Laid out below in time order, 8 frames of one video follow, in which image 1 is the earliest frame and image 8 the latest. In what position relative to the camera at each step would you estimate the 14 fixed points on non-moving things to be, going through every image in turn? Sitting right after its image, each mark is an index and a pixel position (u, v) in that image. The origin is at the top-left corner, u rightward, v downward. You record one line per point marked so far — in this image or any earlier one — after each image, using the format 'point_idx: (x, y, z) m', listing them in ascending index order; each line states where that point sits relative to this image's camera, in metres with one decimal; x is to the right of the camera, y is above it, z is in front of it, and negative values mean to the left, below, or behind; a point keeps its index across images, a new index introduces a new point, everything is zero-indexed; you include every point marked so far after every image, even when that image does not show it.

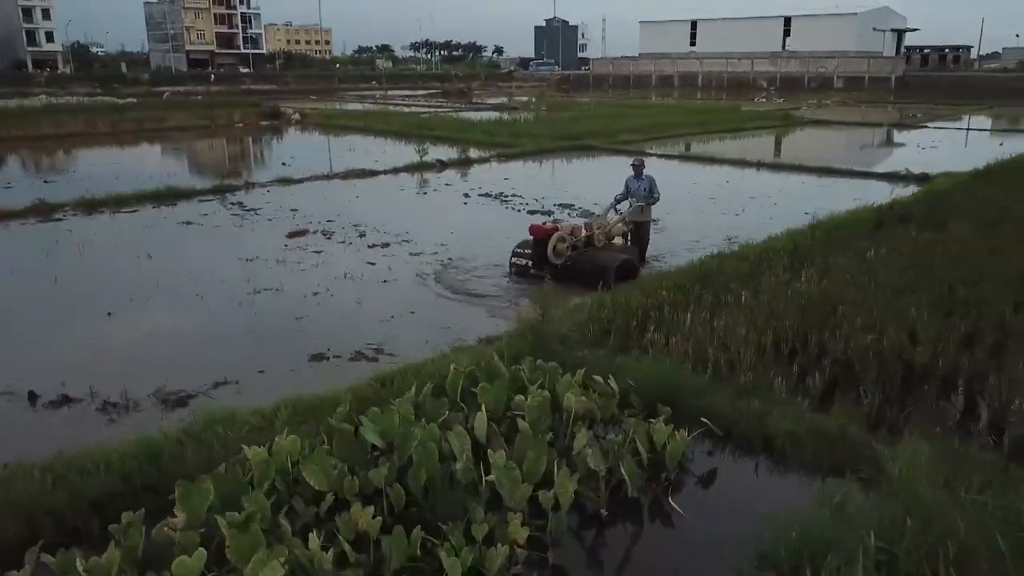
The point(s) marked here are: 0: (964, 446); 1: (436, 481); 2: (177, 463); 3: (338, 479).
0: (+2.2, -0.8, +4.0) m
1: (-0.3, -0.8, +3.5) m
2: (-1.6, -0.8, +3.8) m
3: (-0.7, -0.8, +3.5) m
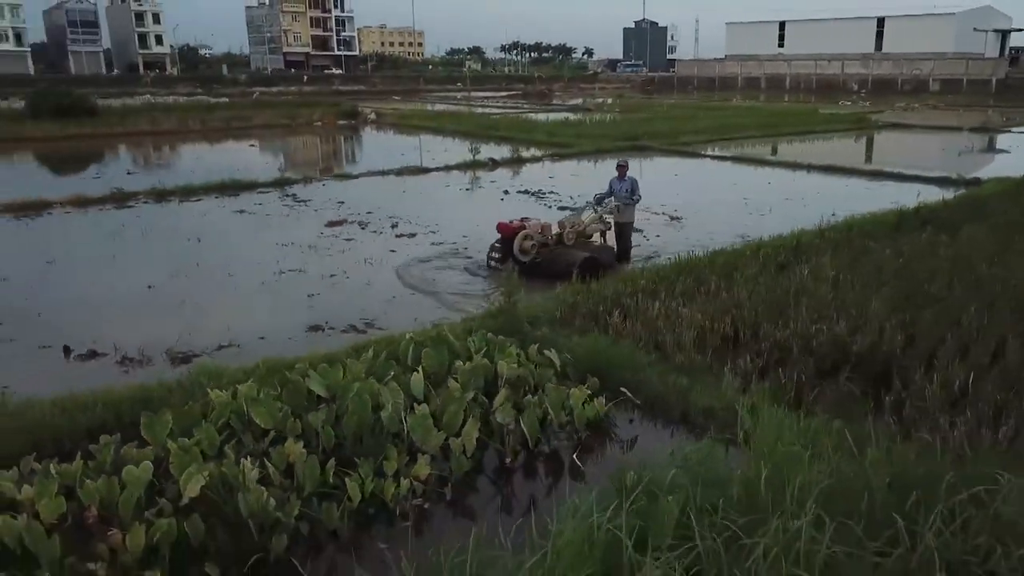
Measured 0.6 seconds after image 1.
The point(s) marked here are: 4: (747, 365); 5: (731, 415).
0: (+1.8, -0.7, +4.3) m
1: (-0.7, -0.7, +4.1) m
2: (-1.9, -0.6, +4.5) m
3: (-1.2, -0.7, +4.1) m
4: (+1.5, -0.5, +5.1) m
5: (+1.2, -0.7, +4.5) m
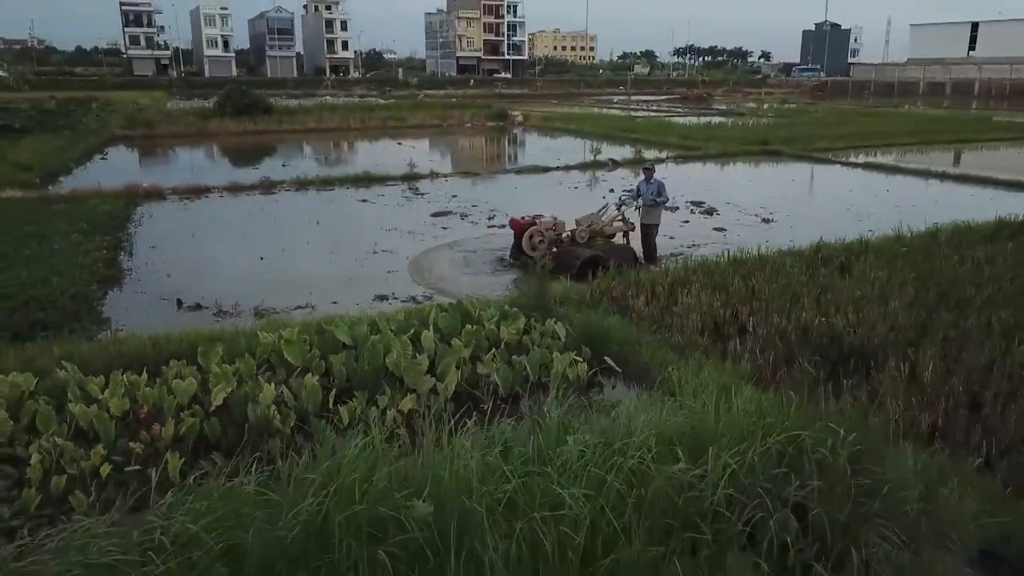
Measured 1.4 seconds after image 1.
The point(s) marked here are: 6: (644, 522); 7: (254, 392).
0: (+1.7, -0.6, +4.7) m
1: (-0.9, -0.5, +4.9) m
2: (-1.9, -0.3, +5.6) m
3: (-1.3, -0.4, +5.0) m
4: (+1.5, -0.4, +5.5) m
5: (+1.1, -0.6, +4.9) m
6: (+0.4, -0.8, +2.8) m
7: (-1.4, -0.6, +4.5) m
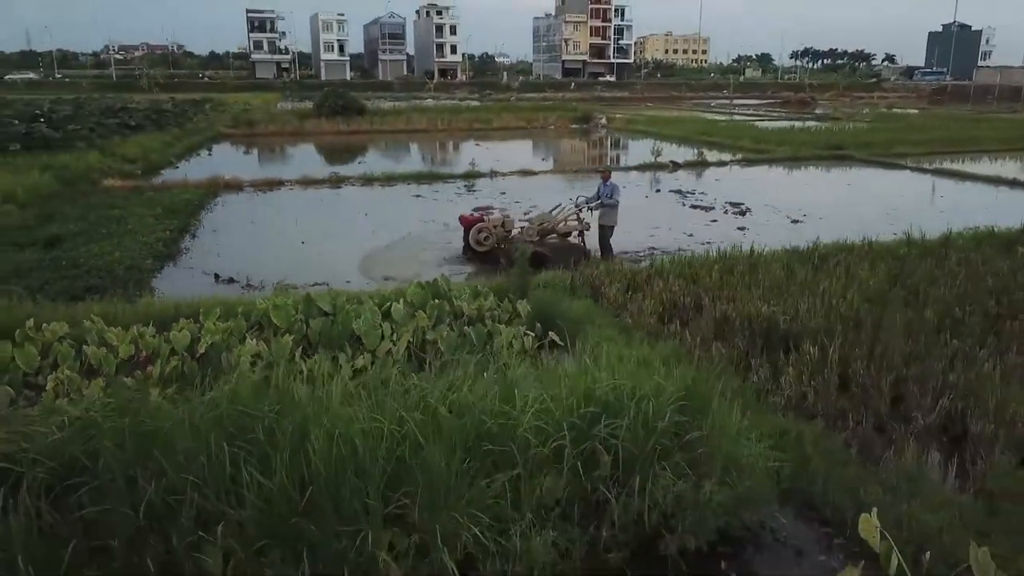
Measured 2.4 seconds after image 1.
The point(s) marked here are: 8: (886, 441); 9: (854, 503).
0: (+1.3, -0.5, +5.1) m
1: (-1.2, -0.3, +5.7) m
2: (-2.2, -0.1, +6.5) m
3: (-1.6, -0.2, +5.9) m
4: (+1.2, -0.3, +5.9) m
5: (+0.8, -0.5, +5.5) m
6: (-0.2, -0.6, +3.4) m
7: (-1.8, -0.4, +5.3) m
8: (+2.0, -0.8, +4.4) m
9: (+1.5, -1.0, +3.7) m
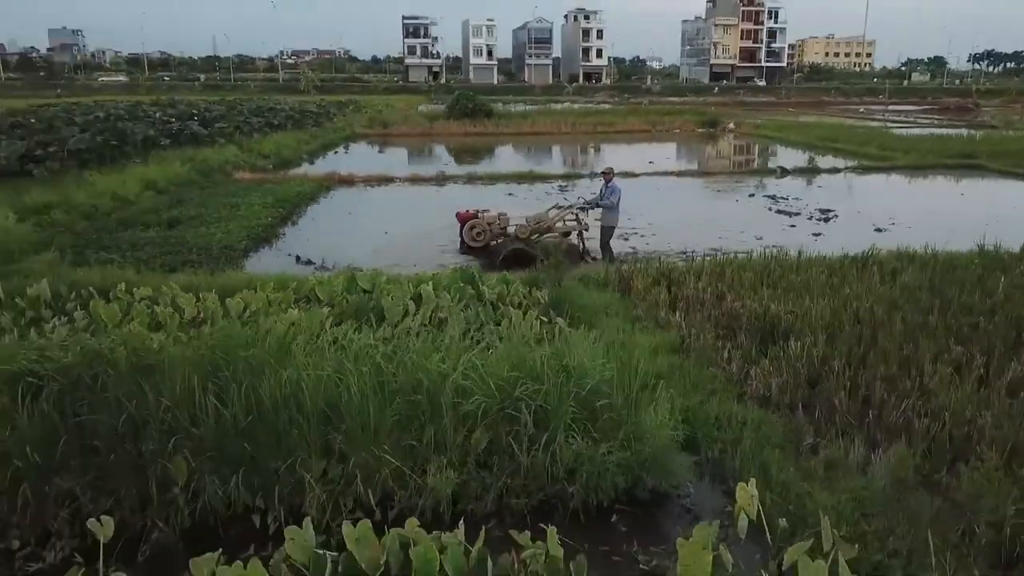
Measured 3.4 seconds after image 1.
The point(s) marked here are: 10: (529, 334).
0: (+1.2, -0.5, +5.4) m
1: (-1.1, -0.1, +6.4) m
2: (-1.9, +0.1, +7.3) m
3: (-1.5, -0.1, +6.6) m
4: (+1.3, -0.3, +6.2) m
5: (+0.8, -0.4, +5.8) m
6: (-0.6, -0.5, +4.0) m
7: (-1.8, -0.2, +6.2) m
8: (+1.8, -0.8, +4.6) m
9: (+1.2, -0.9, +3.9) m
10: (+0.1, -0.3, +5.4) m
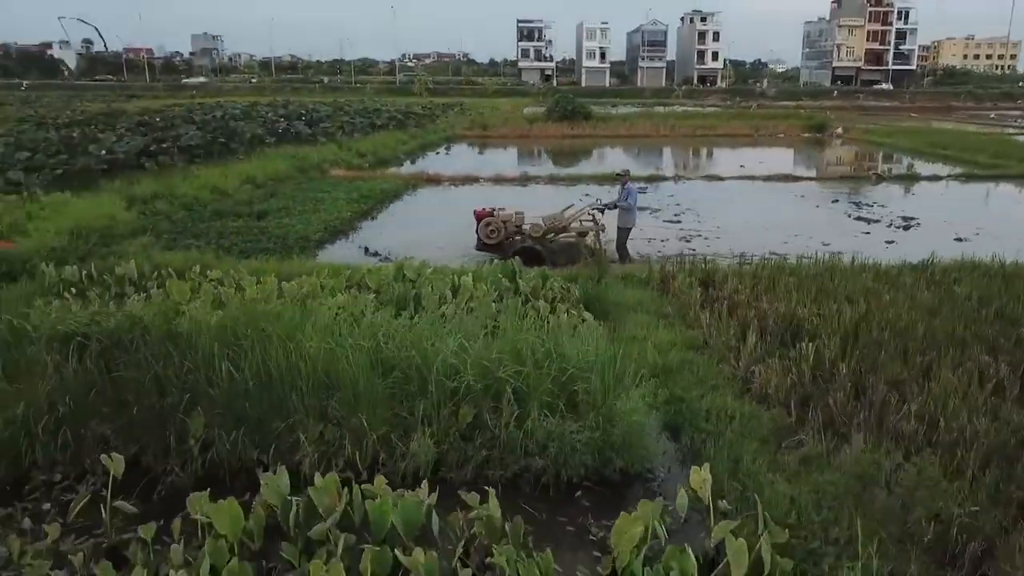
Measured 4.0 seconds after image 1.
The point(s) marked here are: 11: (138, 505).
0: (+1.3, -0.5, +5.5) m
1: (-0.8, 0.0, +6.8) m
2: (-1.5, +0.2, +7.9) m
3: (-1.2, 0.0, +7.1) m
4: (+1.5, -0.3, +6.3) m
5: (+0.9, -0.4, +6.0) m
6: (-0.6, -0.4, +4.3) m
7: (-1.5, -0.1, +6.7) m
8: (+1.8, -0.8, +4.6) m
9: (+1.1, -0.9, +4.1) m
10: (+0.2, -0.3, +5.7) m
11: (-1.7, -1.0, +3.8) m
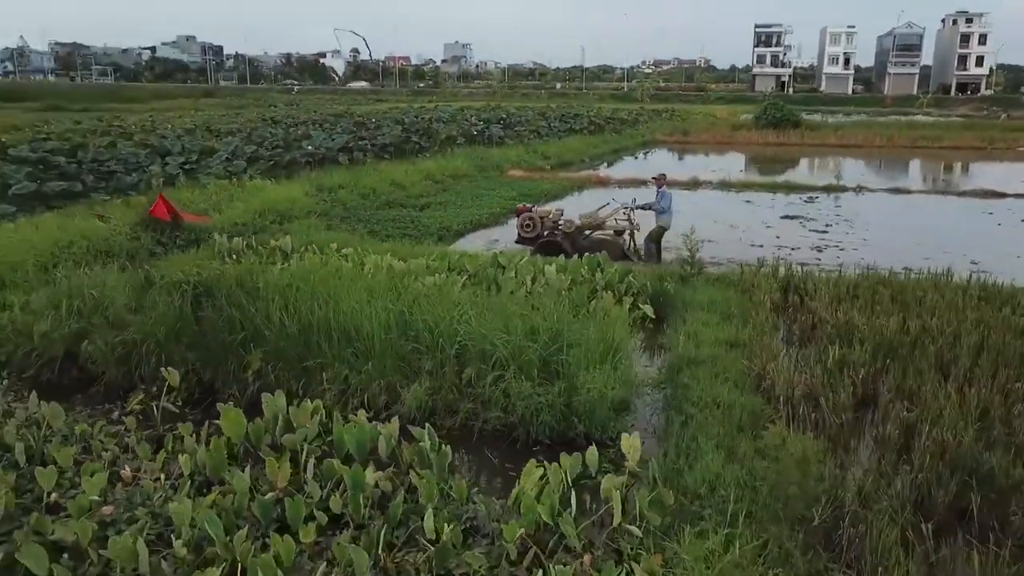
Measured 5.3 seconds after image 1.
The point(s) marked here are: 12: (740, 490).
0: (+1.5, -0.5, +5.7) m
1: (-0.1, +0.1, +7.6) m
2: (-0.5, +0.4, +8.7) m
3: (-0.4, +0.2, +7.9) m
4: (+2.0, -0.3, +6.4) m
5: (+1.3, -0.3, +6.3) m
6: (-0.6, -0.2, +5.1) m
7: (-0.9, +0.1, +7.6) m
8: (+1.7, -0.8, +4.7) m
9: (+0.9, -0.8, +4.4) m
10: (+0.6, -0.2, +6.1) m
11: (-1.9, -0.7, +4.9) m
12: (+1.1, -1.0, +3.8) m
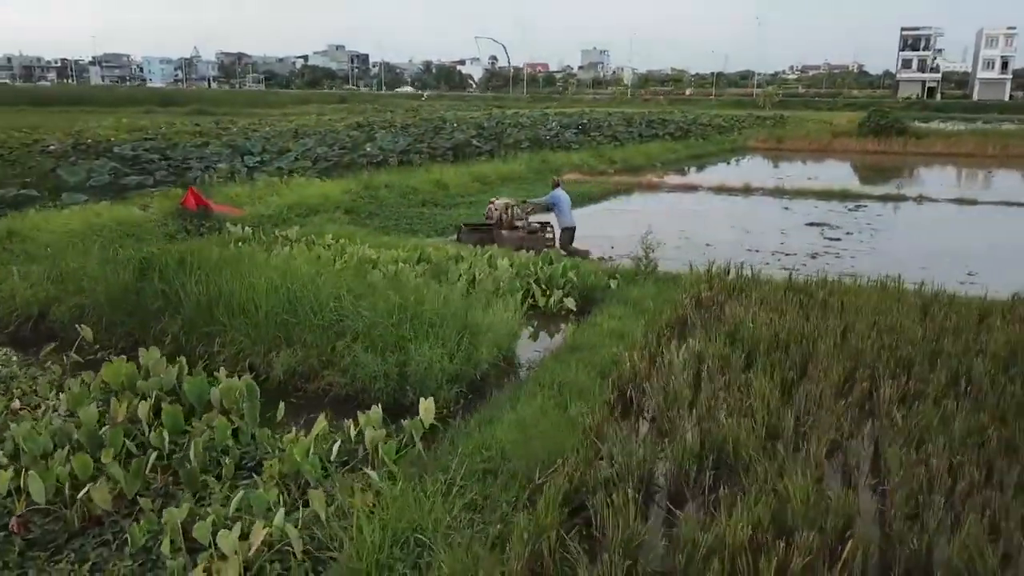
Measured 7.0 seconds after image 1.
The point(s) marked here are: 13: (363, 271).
0: (+0.7, -0.4, +6.0) m
1: (-0.6, +0.2, +8.1) m
2: (-0.8, +0.5, +9.3) m
3: (-0.8, +0.3, +8.5) m
4: (+1.3, -0.3, +6.6) m
5: (+0.6, -0.3, +6.6) m
6: (-1.5, -0.1, +5.8) m
7: (-1.3, +0.3, +8.3) m
8: (+0.7, -0.7, +5.0) m
9: (-0.1, -0.8, +4.8) m
10: (-0.2, -0.1, +6.6) m
11: (-2.8, -0.6, +5.7) m
12: (-0.1, -0.9, +4.2) m
13: (-1.4, +0.1, +7.4) m
